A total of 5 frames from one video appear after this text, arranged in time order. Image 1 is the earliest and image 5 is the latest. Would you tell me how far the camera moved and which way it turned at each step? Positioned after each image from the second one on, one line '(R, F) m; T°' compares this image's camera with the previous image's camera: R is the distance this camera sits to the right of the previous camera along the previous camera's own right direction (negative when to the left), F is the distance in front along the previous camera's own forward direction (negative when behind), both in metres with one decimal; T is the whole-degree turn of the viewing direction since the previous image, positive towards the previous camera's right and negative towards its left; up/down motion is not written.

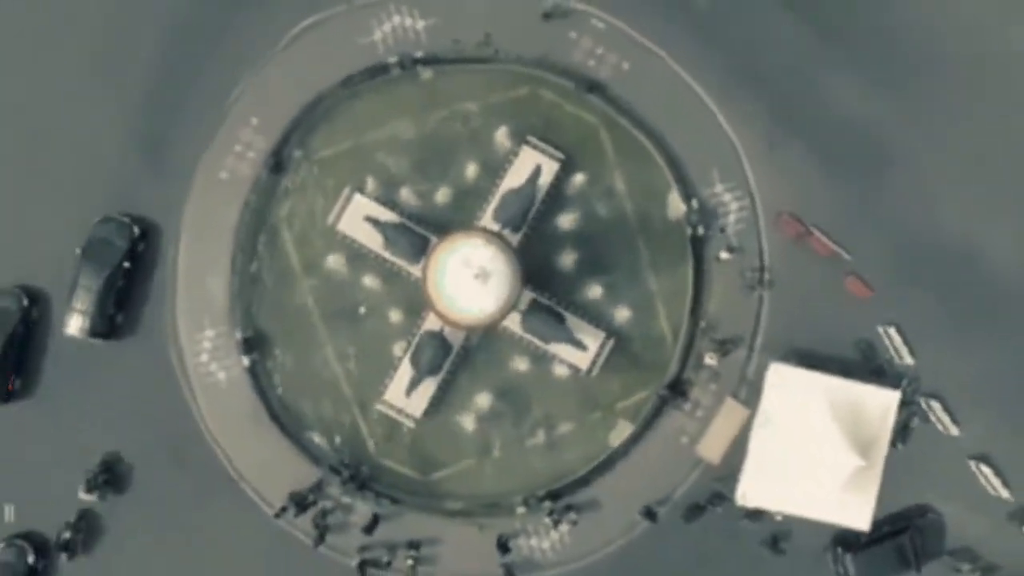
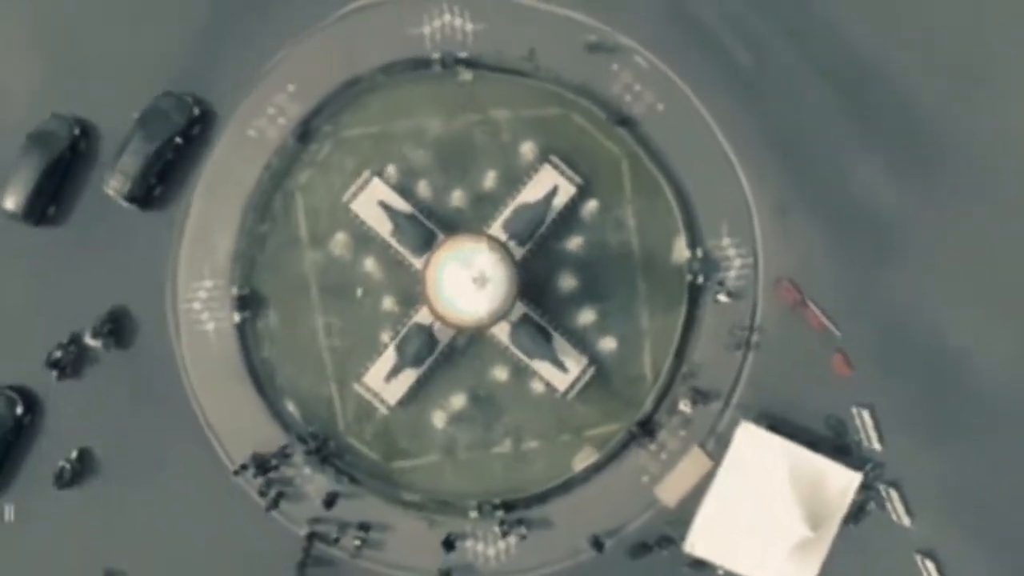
(-0.8, -2.2) m; 0°
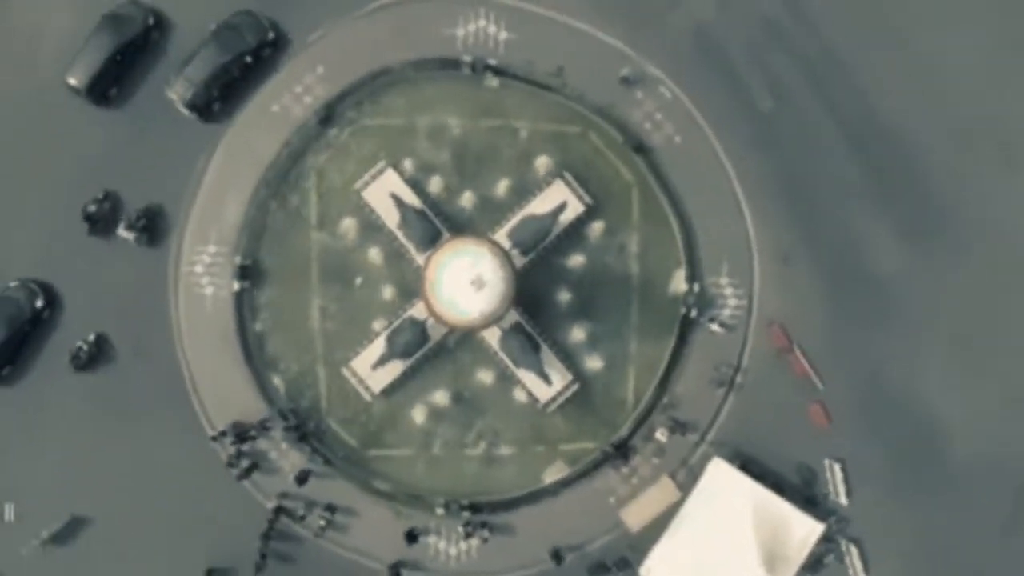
(-0.6, -1.8) m; 0°
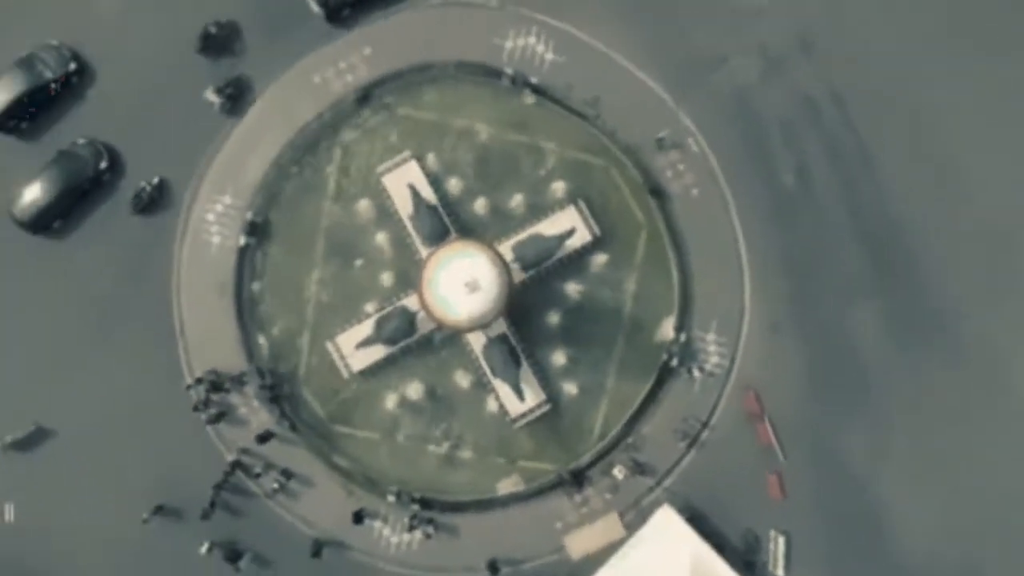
(-1.4, -2.5) m; +1°
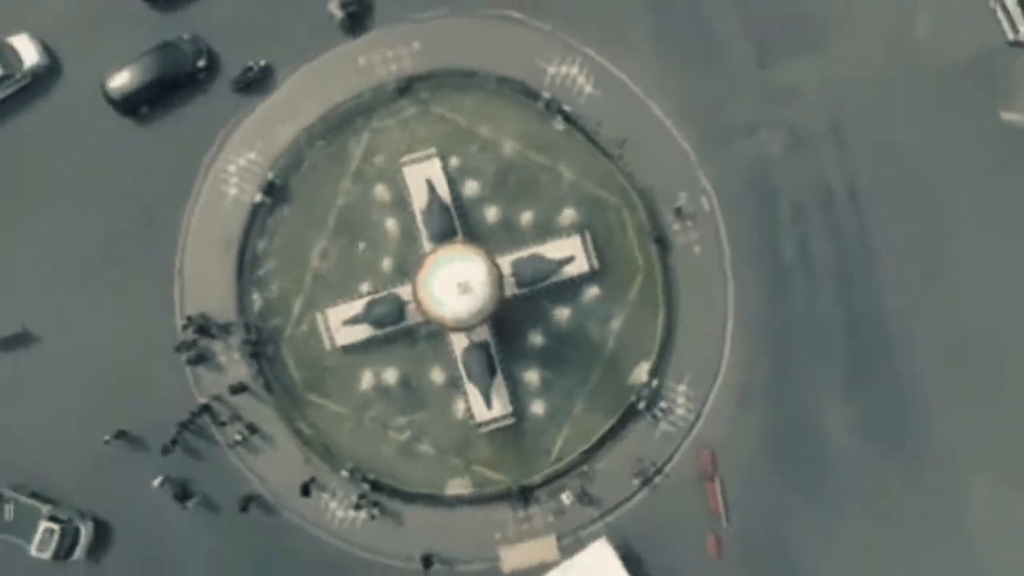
(-2.4, -3.9) m; +1°
